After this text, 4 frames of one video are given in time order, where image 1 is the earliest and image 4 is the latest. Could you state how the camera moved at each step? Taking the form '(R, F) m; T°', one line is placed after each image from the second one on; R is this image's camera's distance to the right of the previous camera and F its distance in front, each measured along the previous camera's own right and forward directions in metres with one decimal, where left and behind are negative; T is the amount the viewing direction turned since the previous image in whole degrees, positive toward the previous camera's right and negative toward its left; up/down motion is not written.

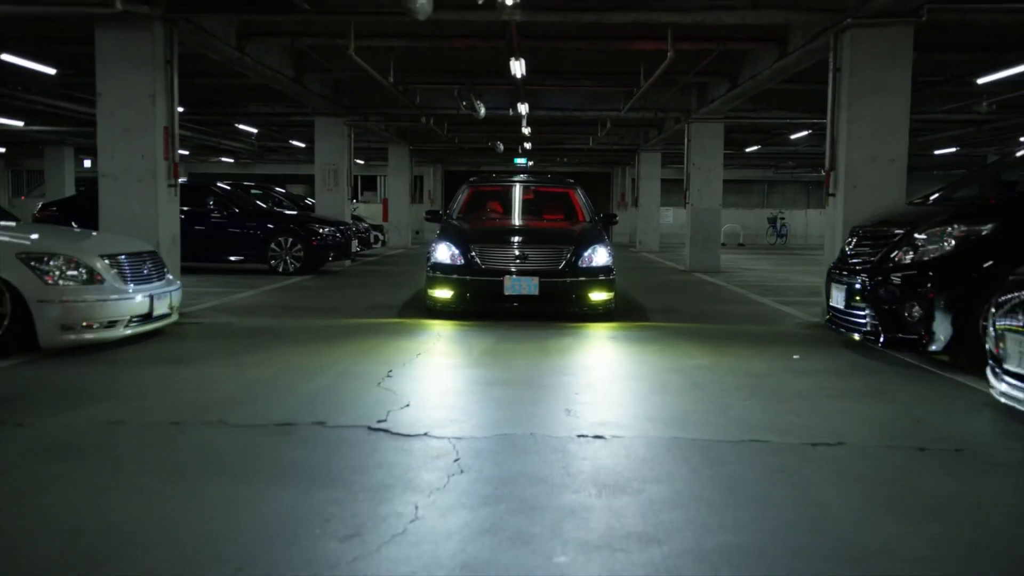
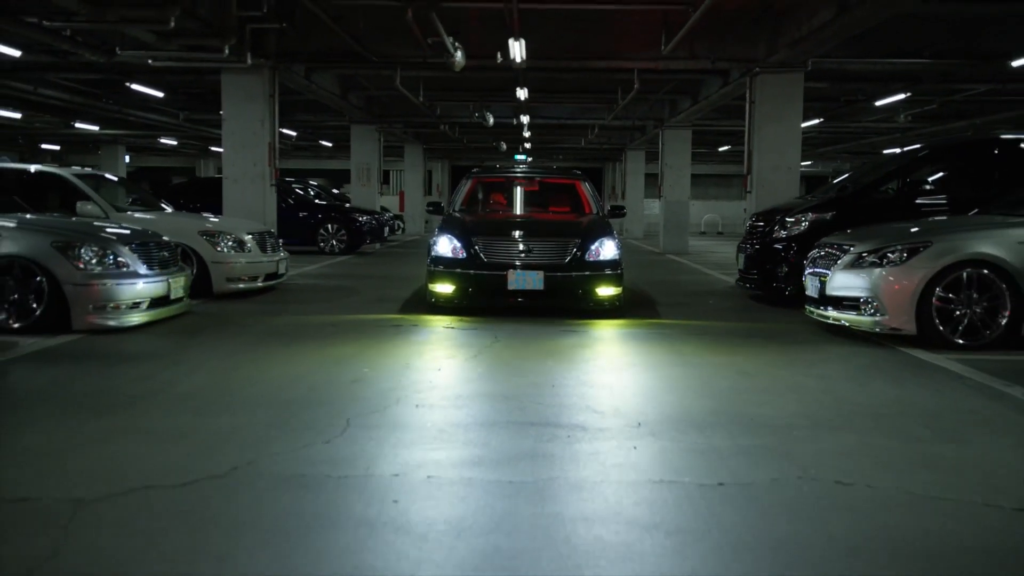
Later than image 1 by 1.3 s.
(-0.1, -3.7) m; 0°
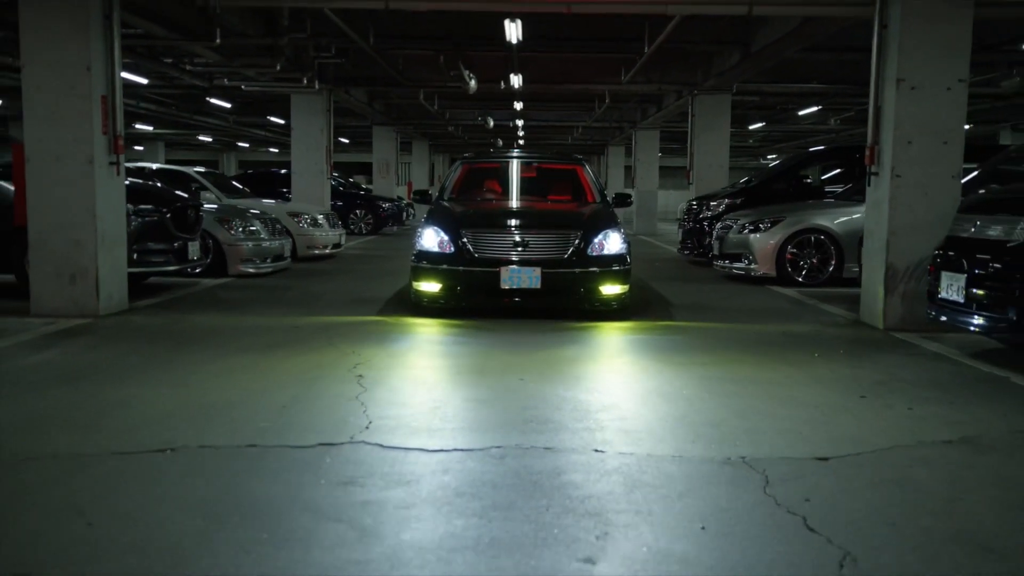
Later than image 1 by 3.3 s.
(-0.1, -4.1) m; +1°
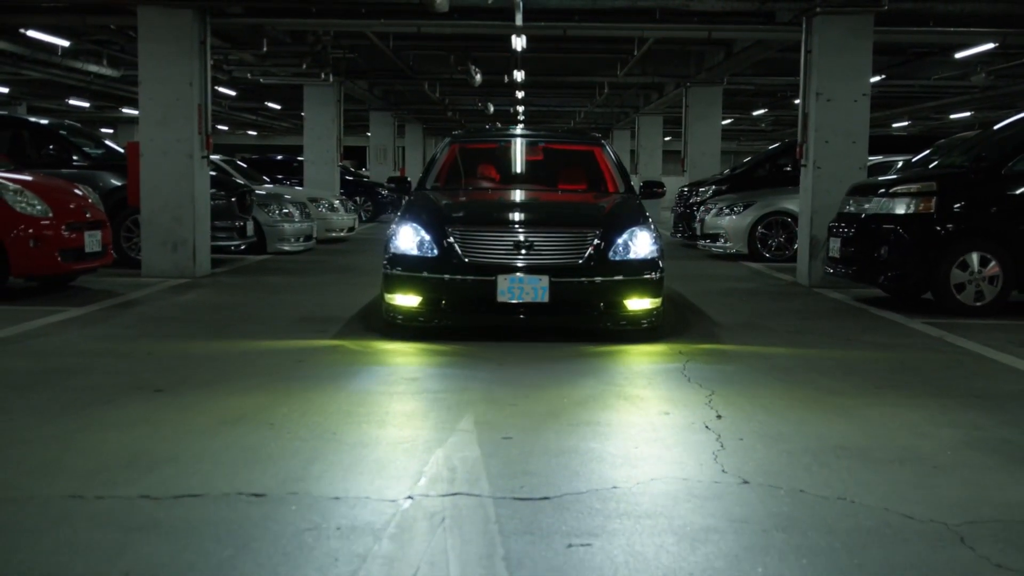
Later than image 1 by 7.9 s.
(-0.1, -2.3) m; 0°
